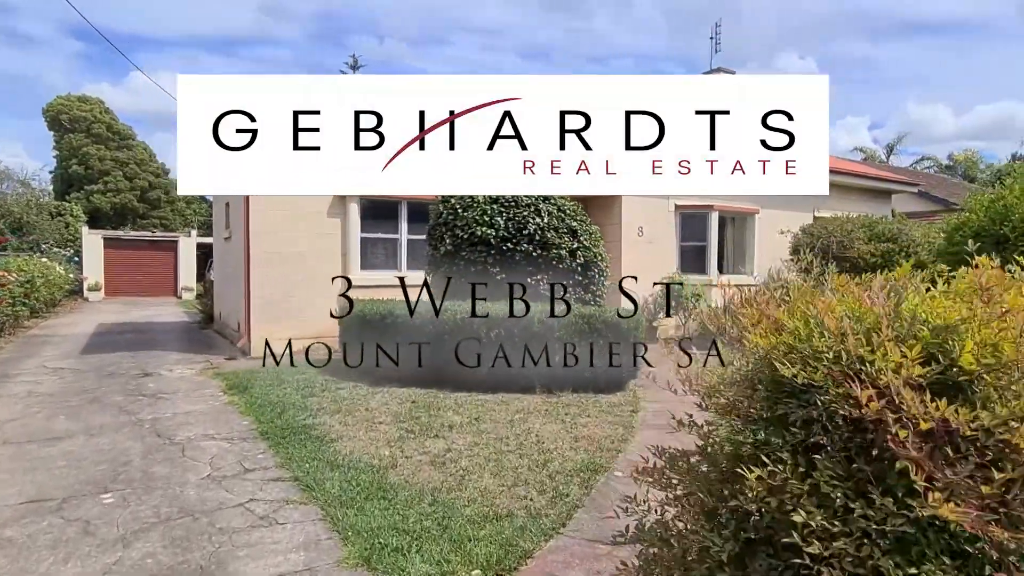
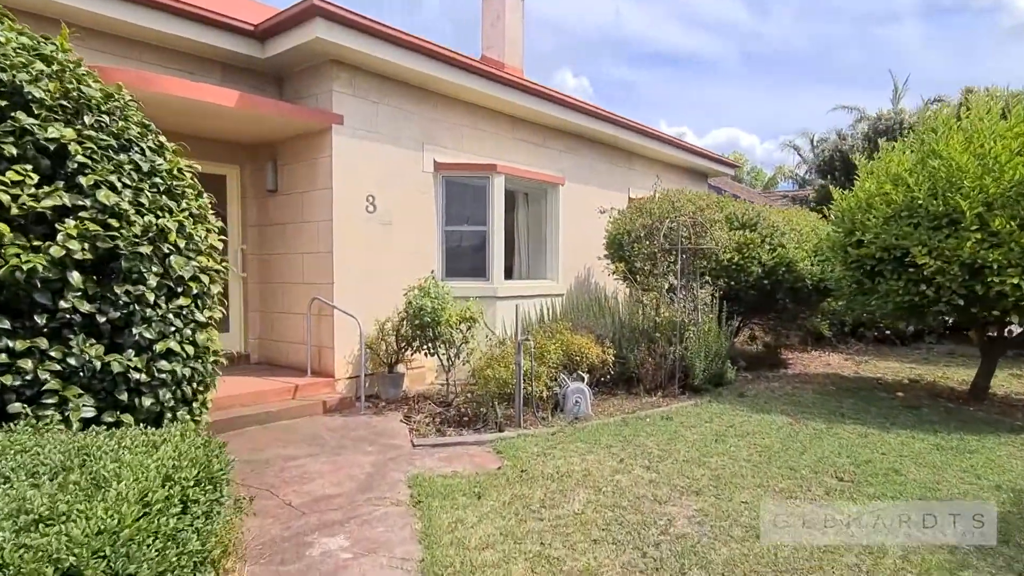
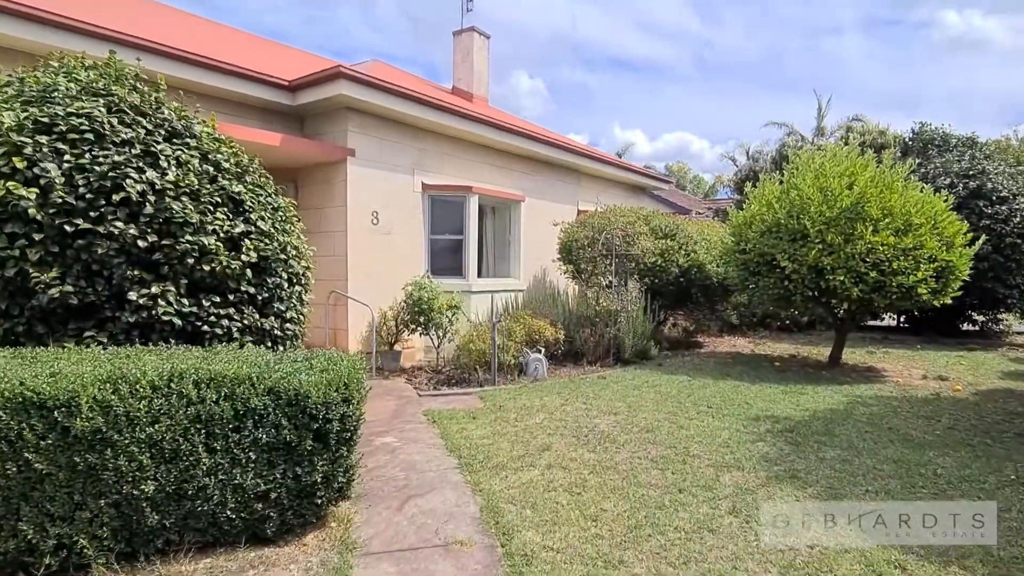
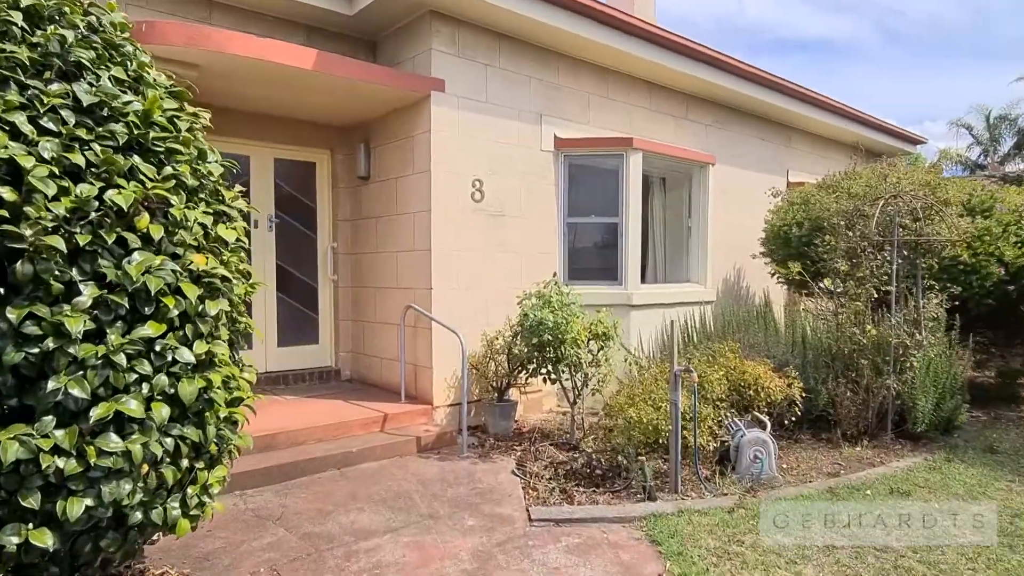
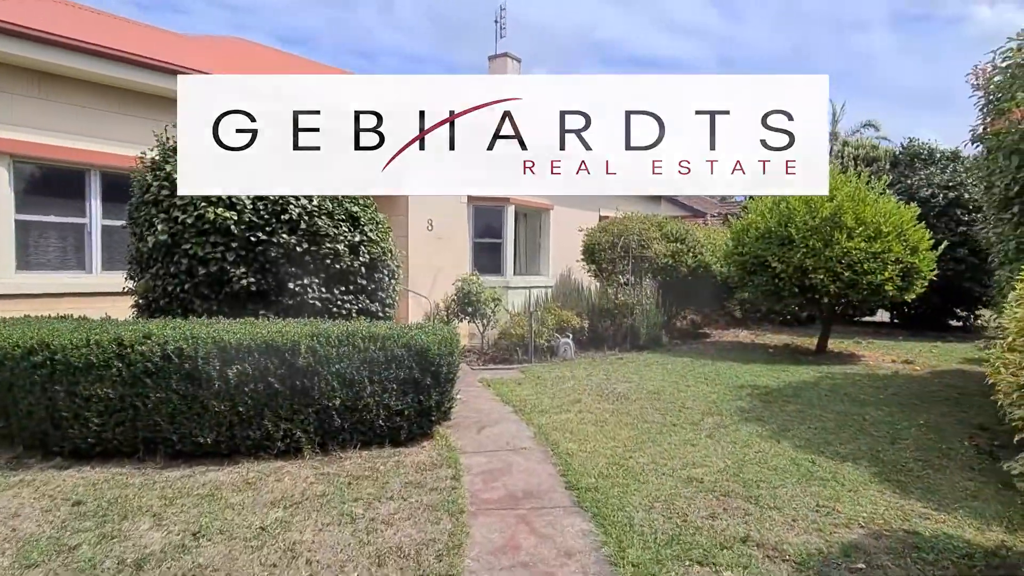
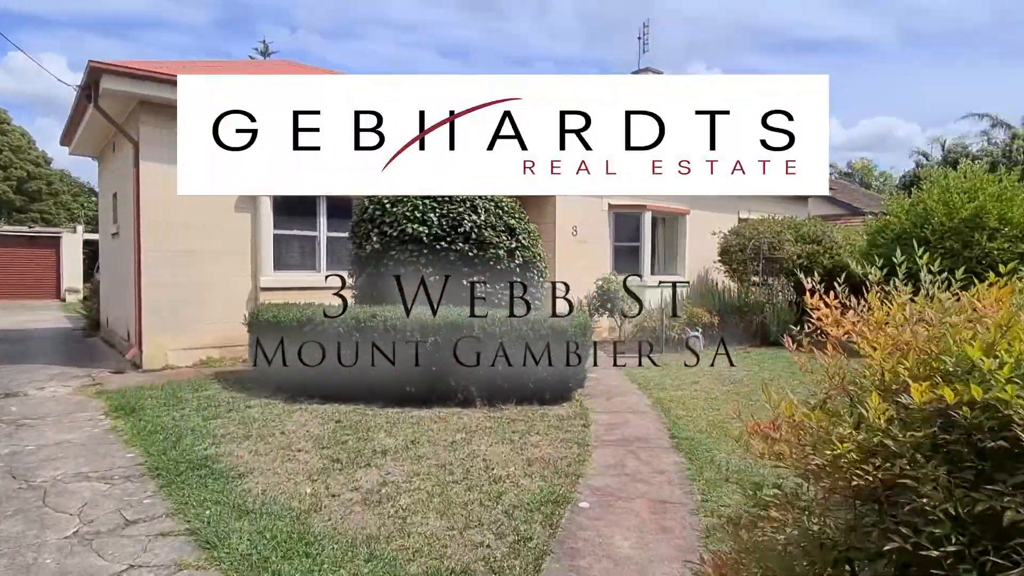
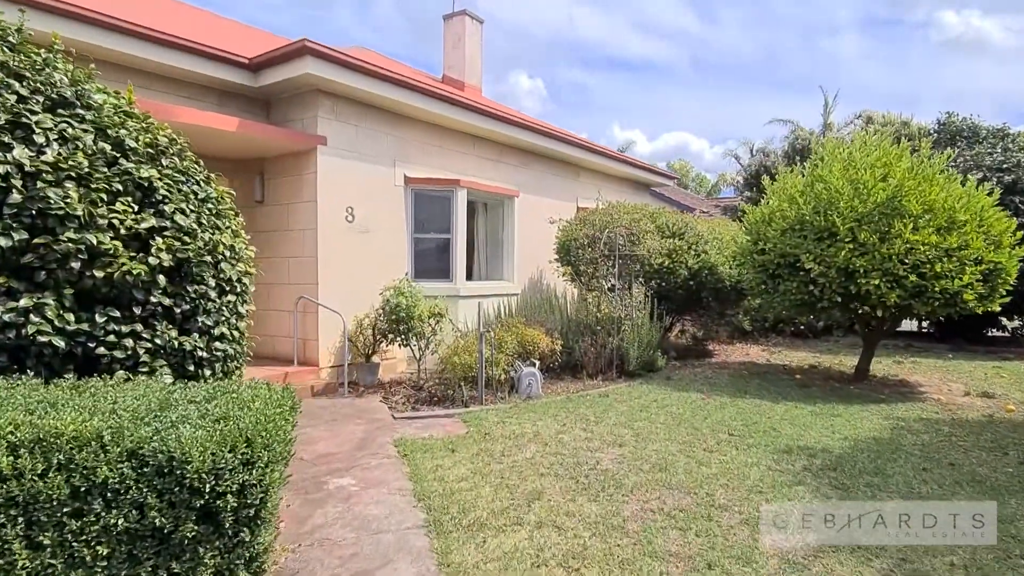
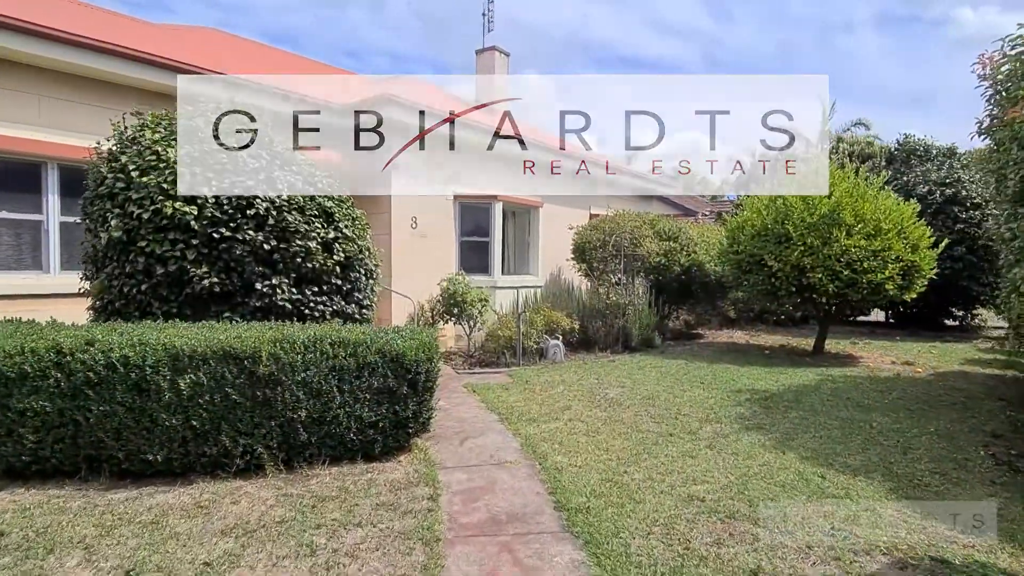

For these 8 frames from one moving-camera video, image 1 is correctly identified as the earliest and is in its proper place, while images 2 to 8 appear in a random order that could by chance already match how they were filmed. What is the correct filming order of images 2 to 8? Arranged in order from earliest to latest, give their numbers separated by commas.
6, 5, 8, 3, 7, 2, 4
